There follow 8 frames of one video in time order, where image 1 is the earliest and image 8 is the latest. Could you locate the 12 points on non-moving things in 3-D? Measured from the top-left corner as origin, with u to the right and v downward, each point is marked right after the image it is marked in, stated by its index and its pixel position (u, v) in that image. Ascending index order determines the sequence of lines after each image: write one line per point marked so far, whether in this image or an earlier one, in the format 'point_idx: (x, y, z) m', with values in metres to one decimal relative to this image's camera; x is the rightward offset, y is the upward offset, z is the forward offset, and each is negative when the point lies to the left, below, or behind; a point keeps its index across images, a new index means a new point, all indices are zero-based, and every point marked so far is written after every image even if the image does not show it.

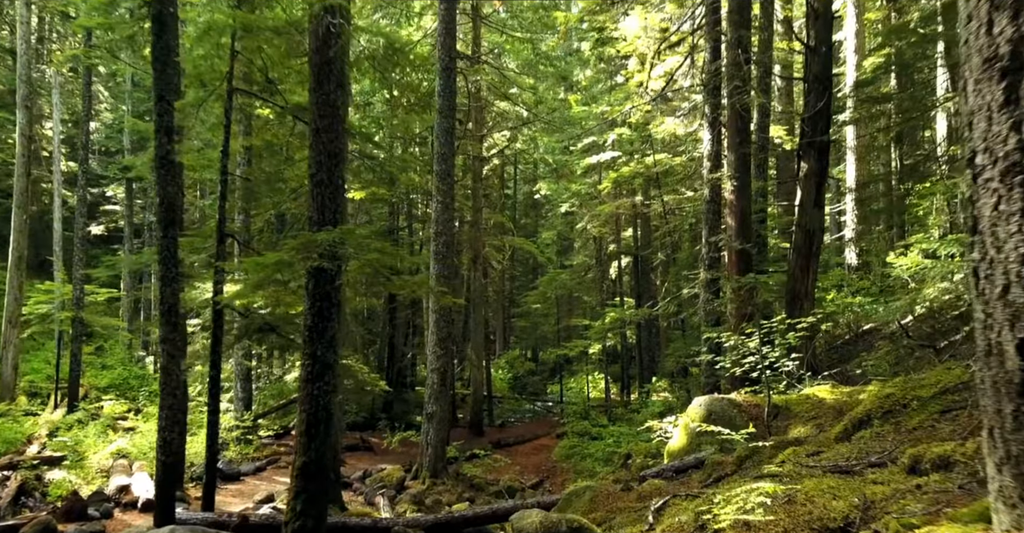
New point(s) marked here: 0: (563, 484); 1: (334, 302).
0: (+1.1, -4.7, +18.4) m
1: (-1.7, -0.4, +8.2) m
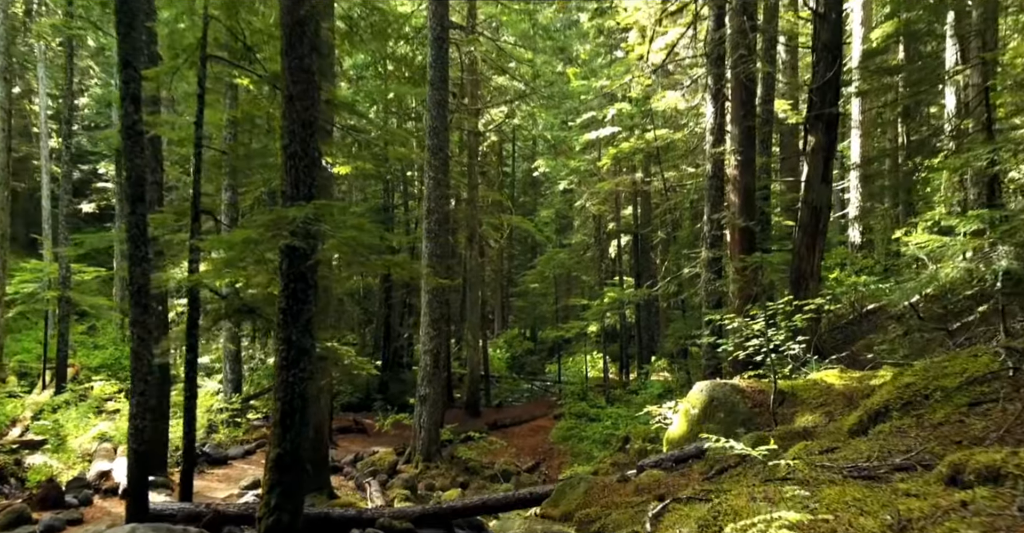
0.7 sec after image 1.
0: (+1.0, -4.3, +18.0) m
1: (-1.8, -0.2, +7.6) m
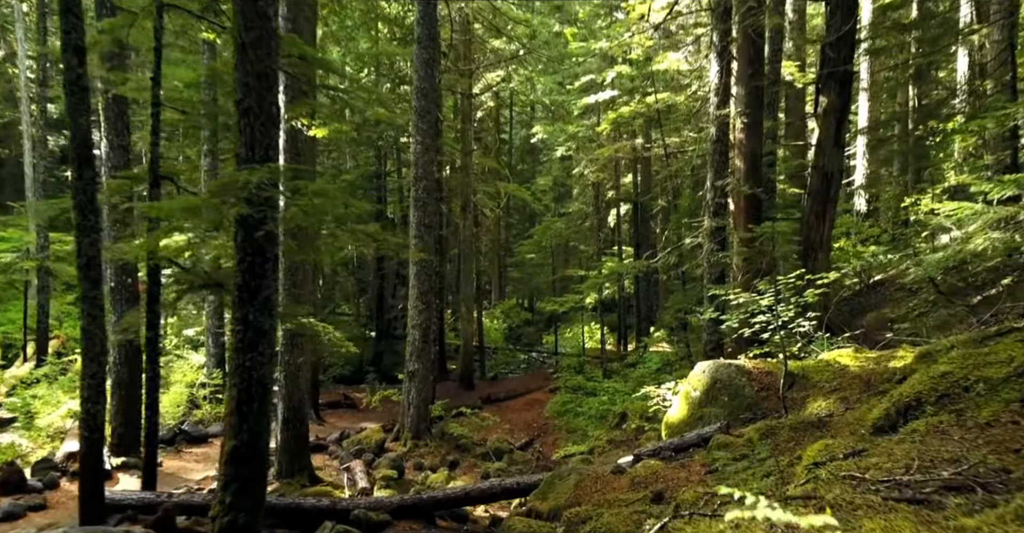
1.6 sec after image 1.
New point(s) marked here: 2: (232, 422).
0: (+0.9, -3.7, +17.4) m
1: (-2.0, +0.1, +6.9) m
2: (-2.2, -1.2, +6.7) m
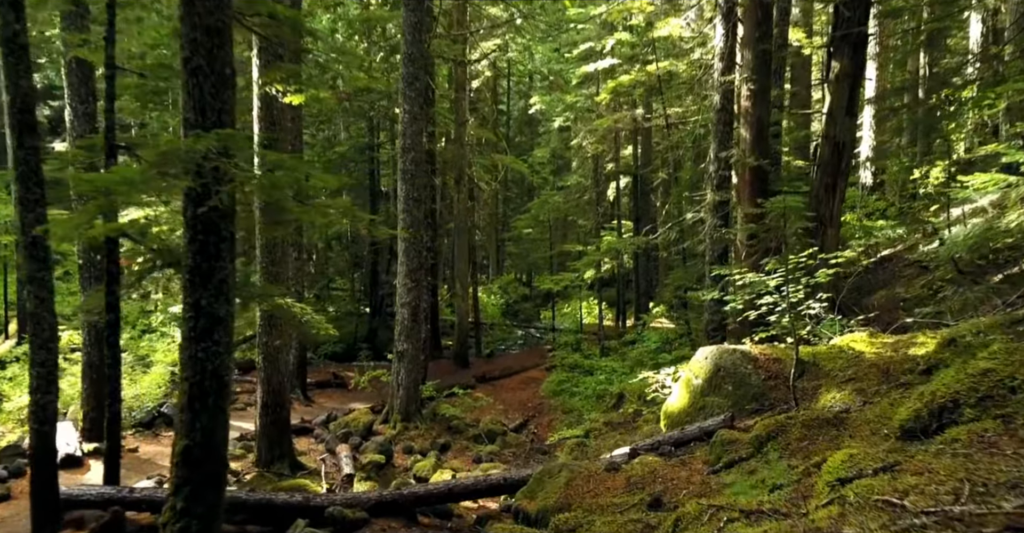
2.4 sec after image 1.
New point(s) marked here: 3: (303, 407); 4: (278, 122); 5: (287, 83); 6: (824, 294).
0: (+0.8, -3.2, +16.8) m
1: (-2.1, +0.2, +6.2) m
2: (-2.3, -1.1, +6.0) m
3: (-4.2, -2.8, +16.9) m
4: (-3.1, +1.9, +11.1) m
5: (-2.7, +2.2, +10.2) m
6: (+3.2, -0.3, +8.7) m
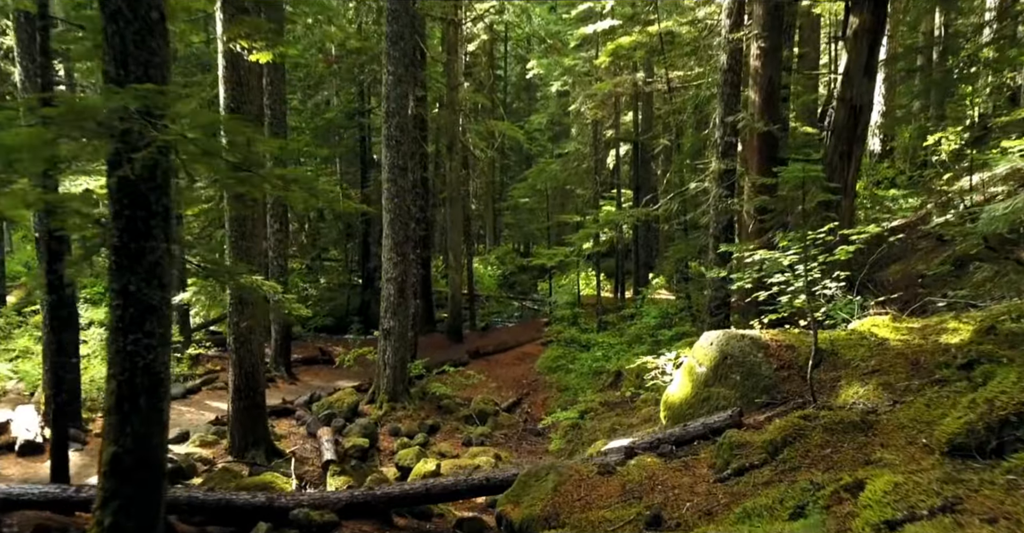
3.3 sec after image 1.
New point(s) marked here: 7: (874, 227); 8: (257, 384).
0: (+0.6, -2.6, +16.1) m
1: (-2.2, +0.4, +5.3) m
2: (-2.5, -1.0, +5.2) m
3: (-4.3, -2.3, +16.1) m
4: (-3.2, +2.2, +10.2) m
5: (-2.8, +2.5, +9.3) m
6: (+3.1, -0.1, +7.9) m
7: (+3.2, +0.4, +7.5) m
8: (-3.3, -1.5, +10.9) m
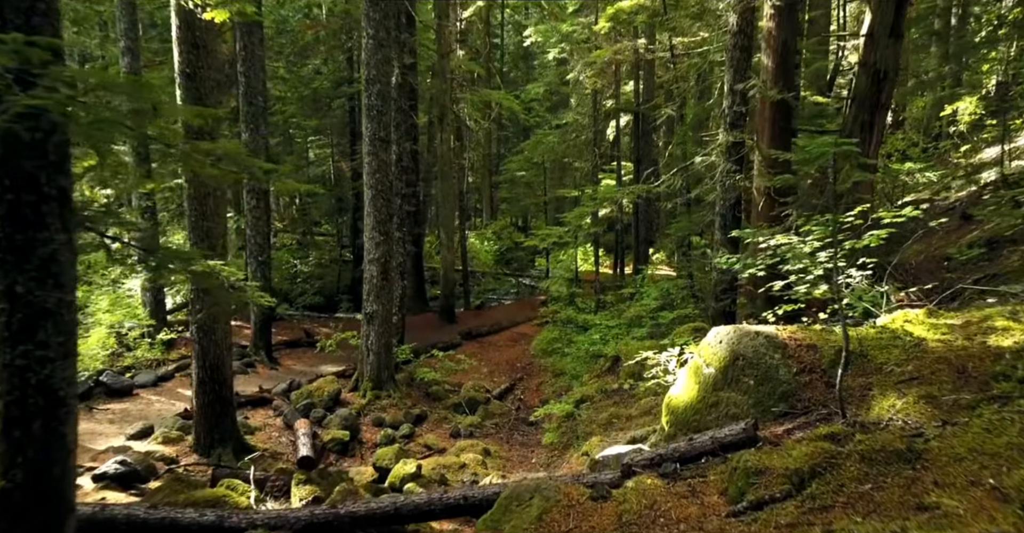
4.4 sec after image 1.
0: (+0.5, -2.3, +15.2) m
1: (-2.4, +0.4, +4.4) m
2: (-2.6, -0.9, +4.3) m
3: (-4.4, -1.9, +15.3) m
4: (-3.4, +2.4, +9.2) m
5: (-3.0, +2.6, +8.2) m
6: (+2.9, +0.1, +6.9) m
7: (+3.1, +0.5, +6.6) m
8: (-3.4, -1.3, +10.1) m
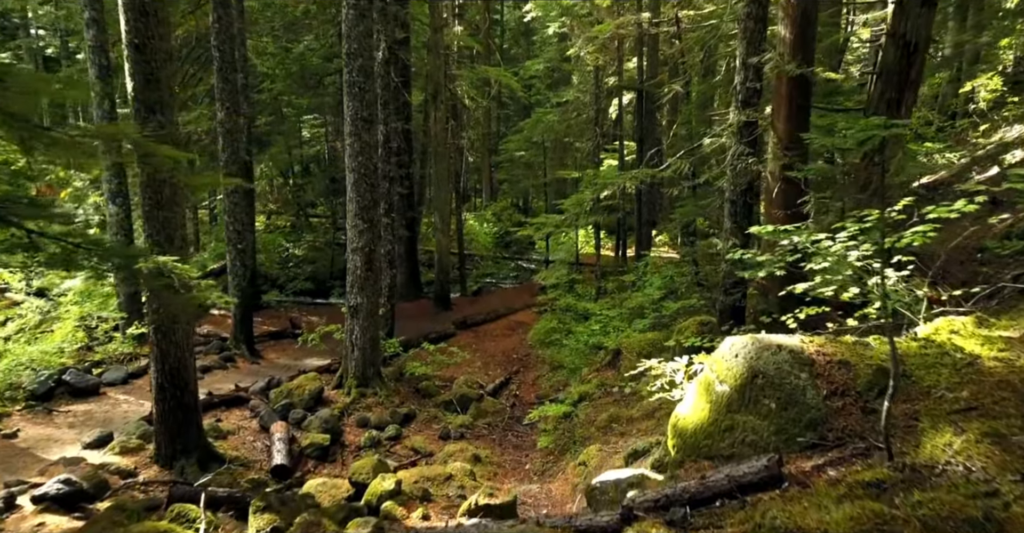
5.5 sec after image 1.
0: (+0.4, -2.0, +14.4) m
1: (-2.5, +0.3, +3.5) m
2: (-2.7, -1.0, +3.5) m
3: (-4.5, -1.7, +14.4) m
4: (-3.5, +2.5, +8.2) m
5: (-3.1, +2.7, +7.3) m
6: (+2.8, +0.1, +6.0) m
7: (+3.0, +0.4, +5.6) m
8: (-3.5, -1.2, +9.2) m
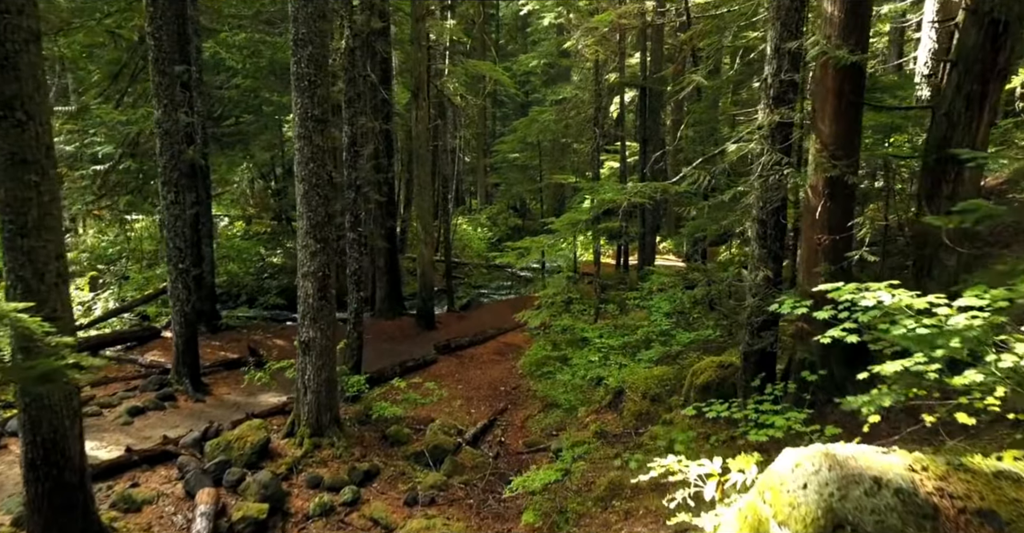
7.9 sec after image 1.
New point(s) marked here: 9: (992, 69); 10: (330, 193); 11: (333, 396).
0: (+0.2, -2.4, +12.3) m
1: (-2.7, -0.1, +1.4) m
2: (-3.0, -1.4, +1.4) m
3: (-4.7, -2.0, +12.4) m
4: (-3.7, +2.1, +6.2) m
5: (-3.3, +2.3, +5.2) m
6: (+2.6, -0.3, +4.0) m
7: (+2.7, +0.1, +3.6) m
8: (-3.8, -1.6, +7.2) m
9: (+3.8, +1.5, +6.6) m
10: (-2.2, +0.9, +10.5) m
11: (-2.4, -1.7, +11.2) m
